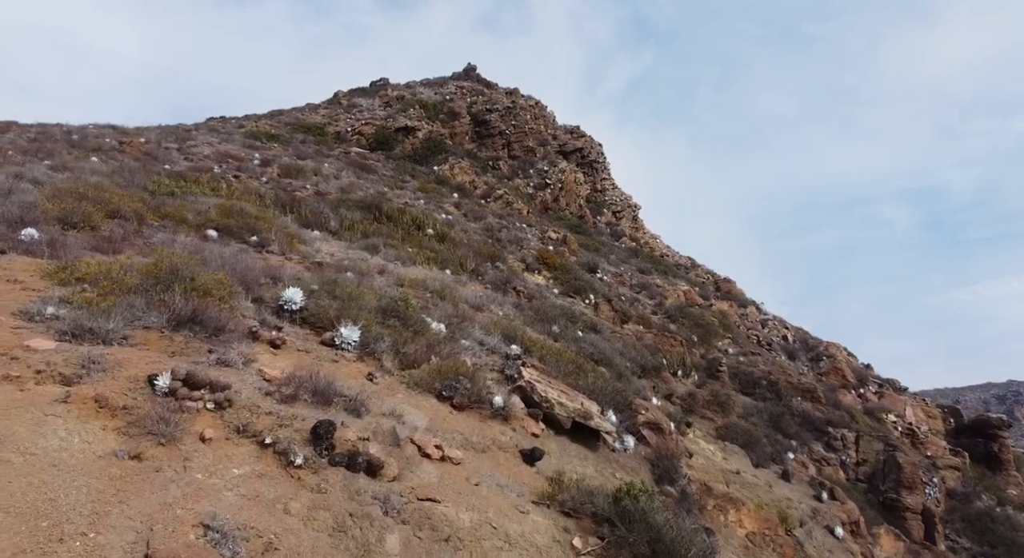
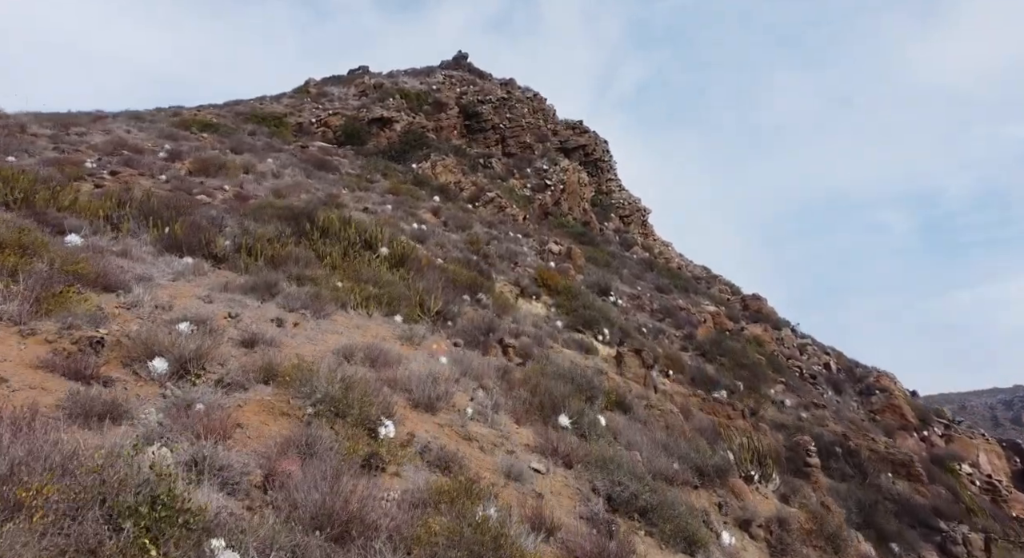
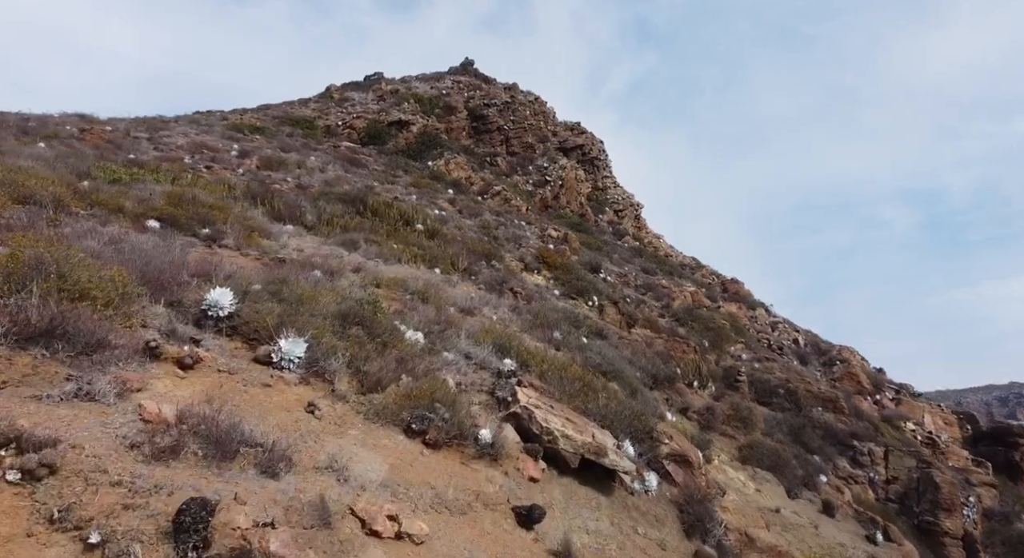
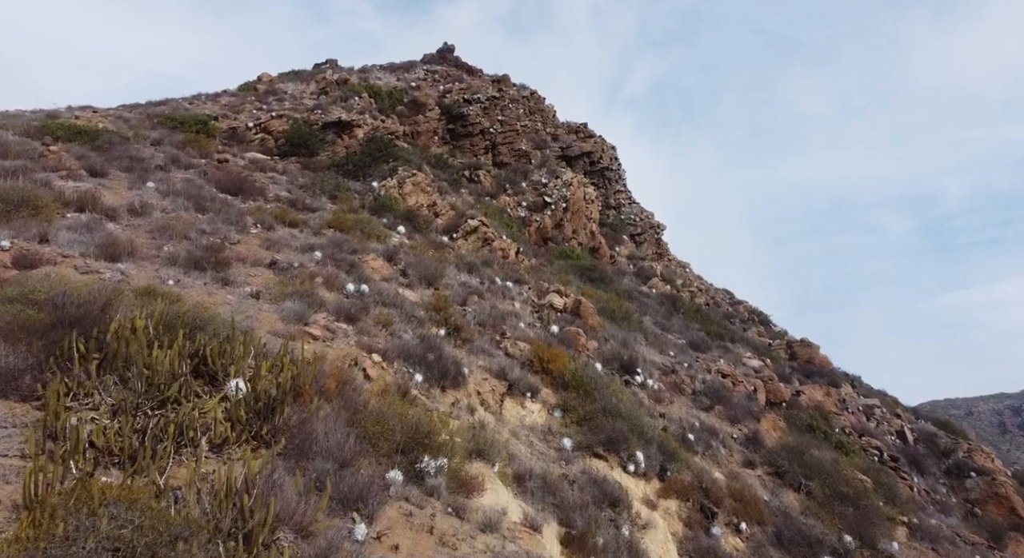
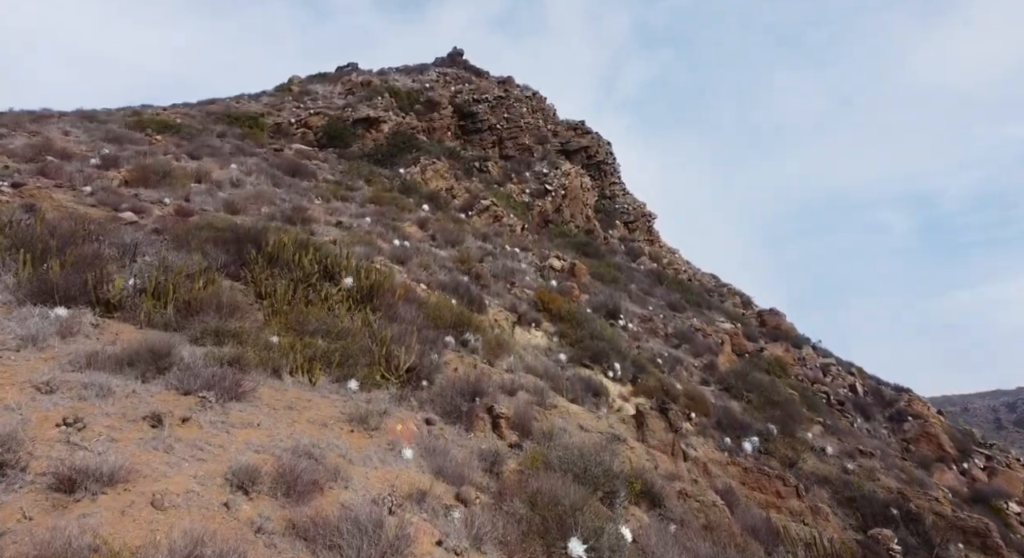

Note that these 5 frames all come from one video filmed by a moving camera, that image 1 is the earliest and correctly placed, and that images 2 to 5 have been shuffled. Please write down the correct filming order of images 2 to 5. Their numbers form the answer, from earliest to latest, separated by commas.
3, 2, 5, 4
